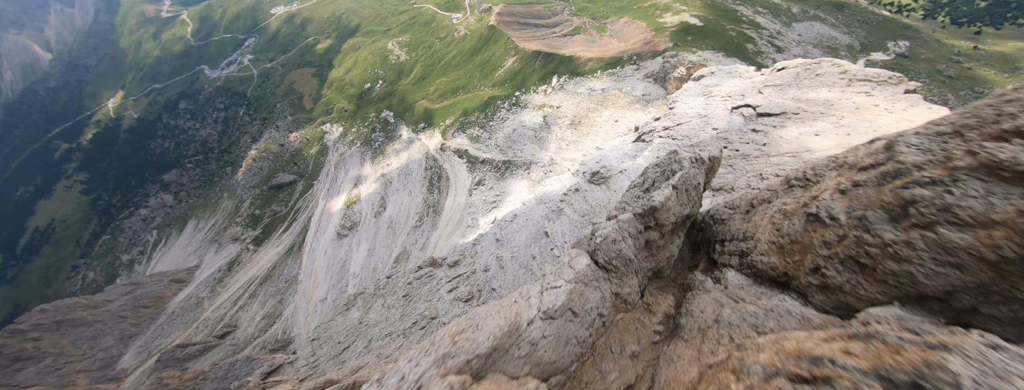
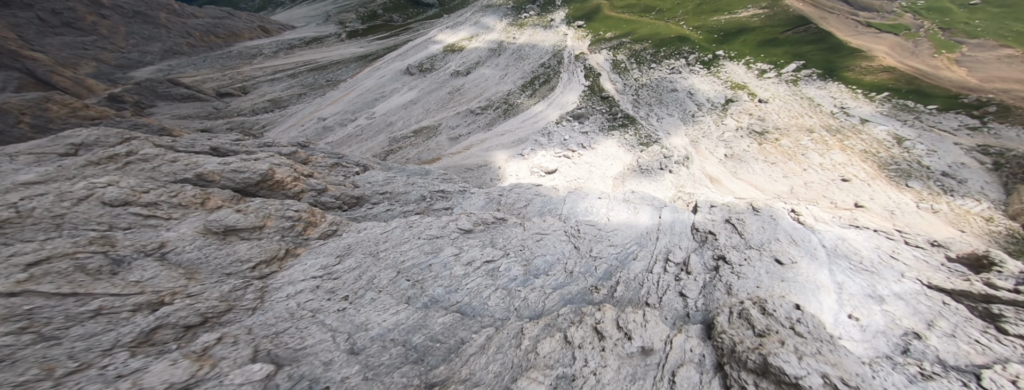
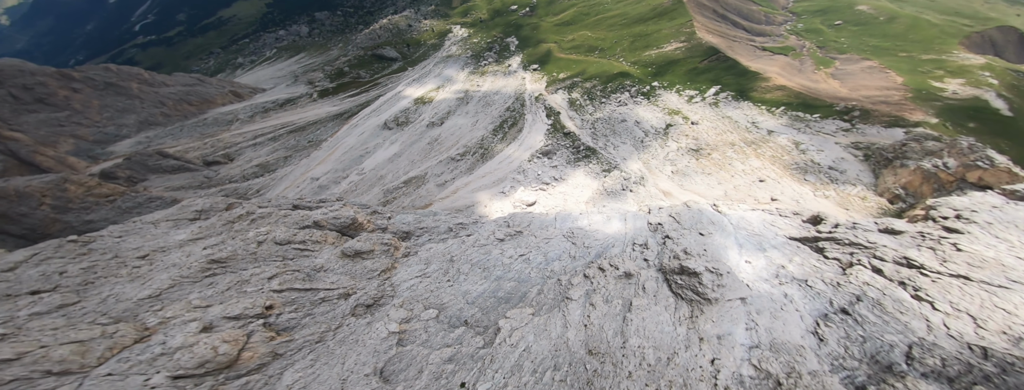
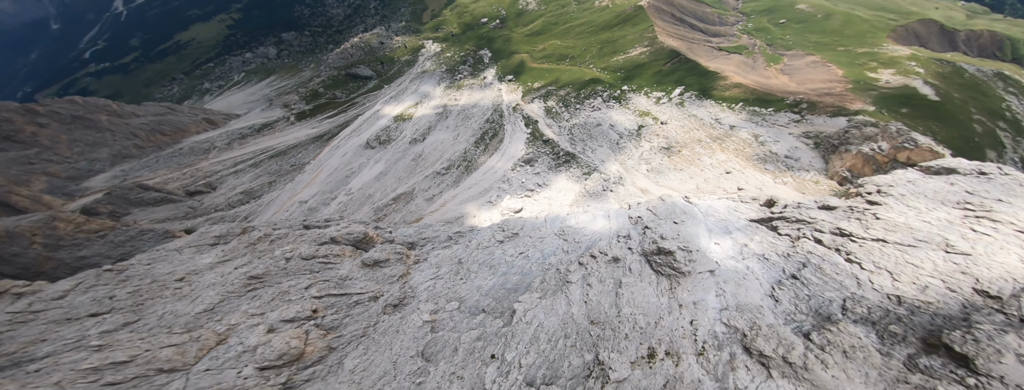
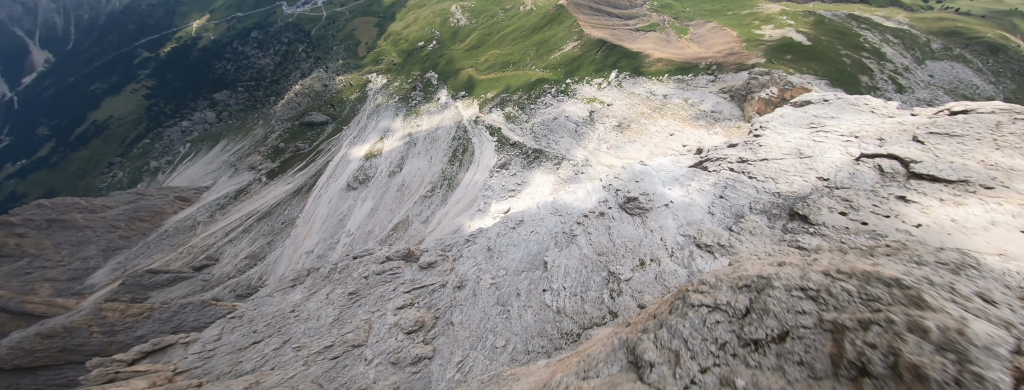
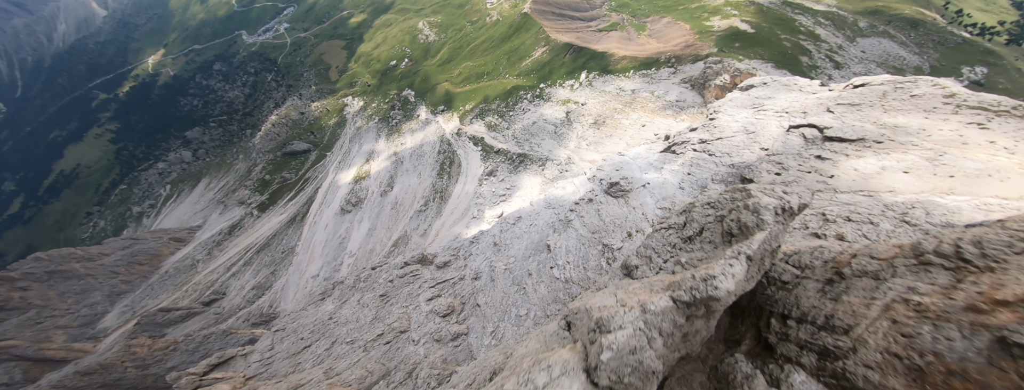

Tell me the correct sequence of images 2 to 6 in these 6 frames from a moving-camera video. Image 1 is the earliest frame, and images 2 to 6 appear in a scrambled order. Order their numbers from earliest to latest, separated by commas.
6, 5, 4, 3, 2
